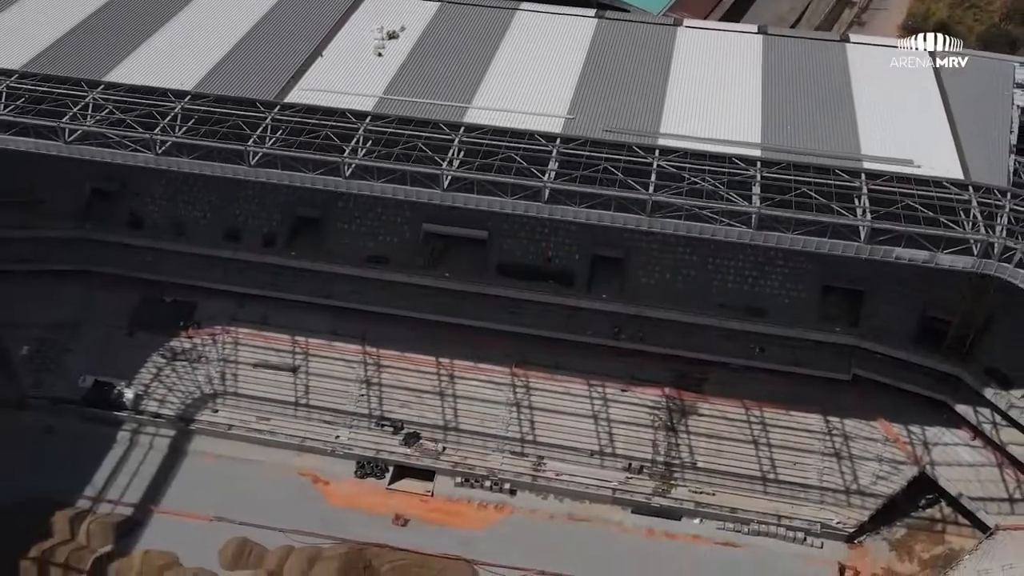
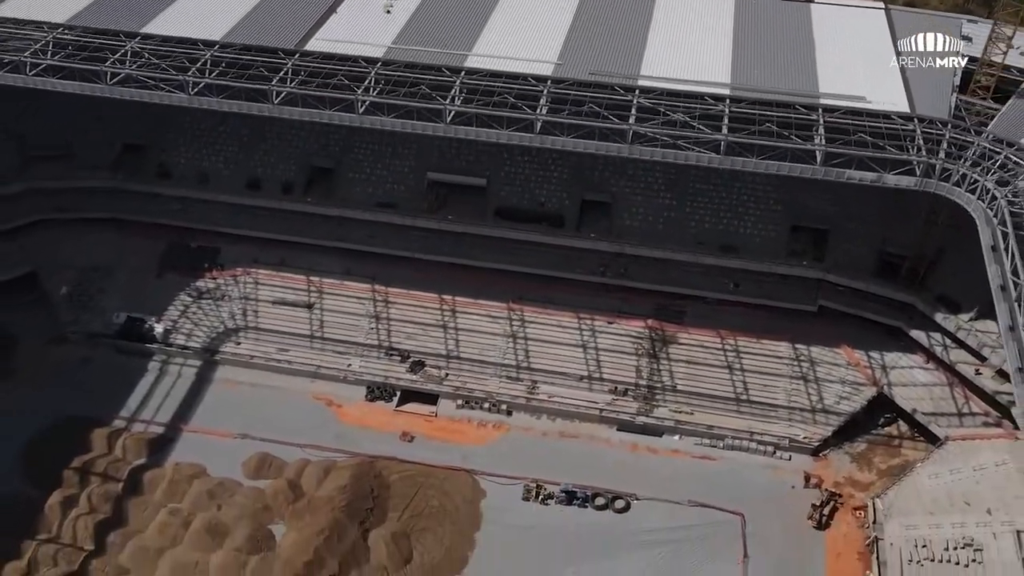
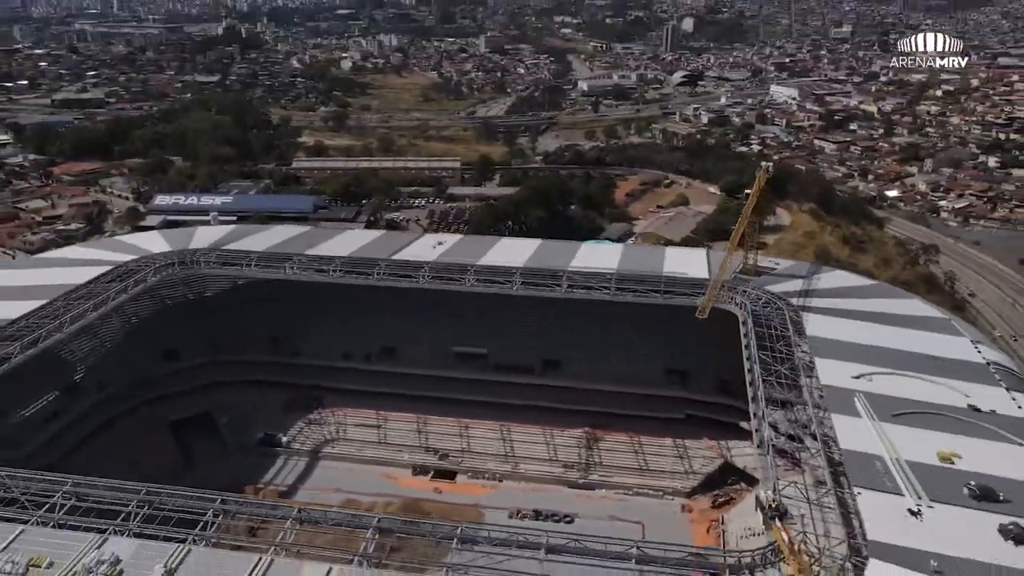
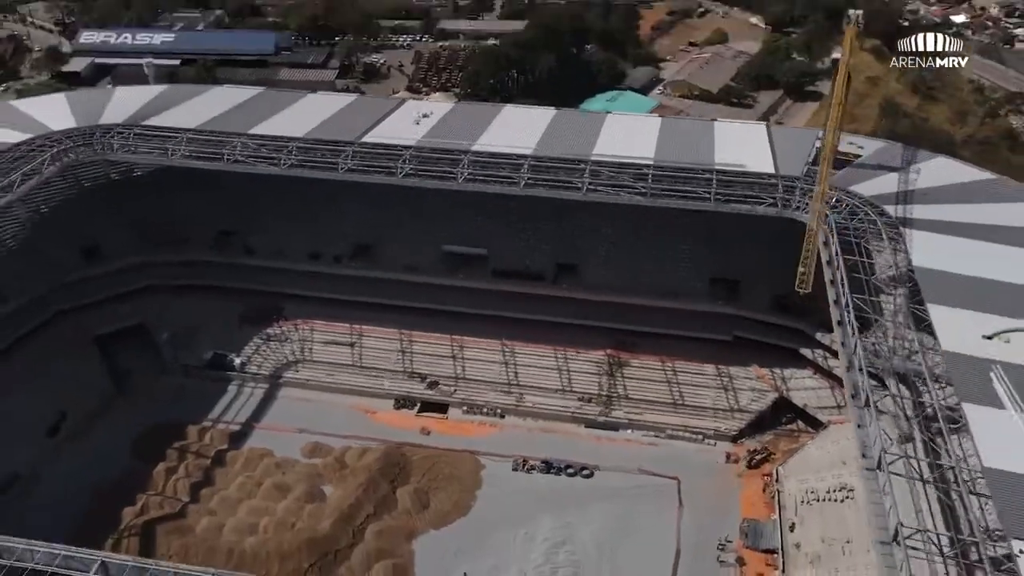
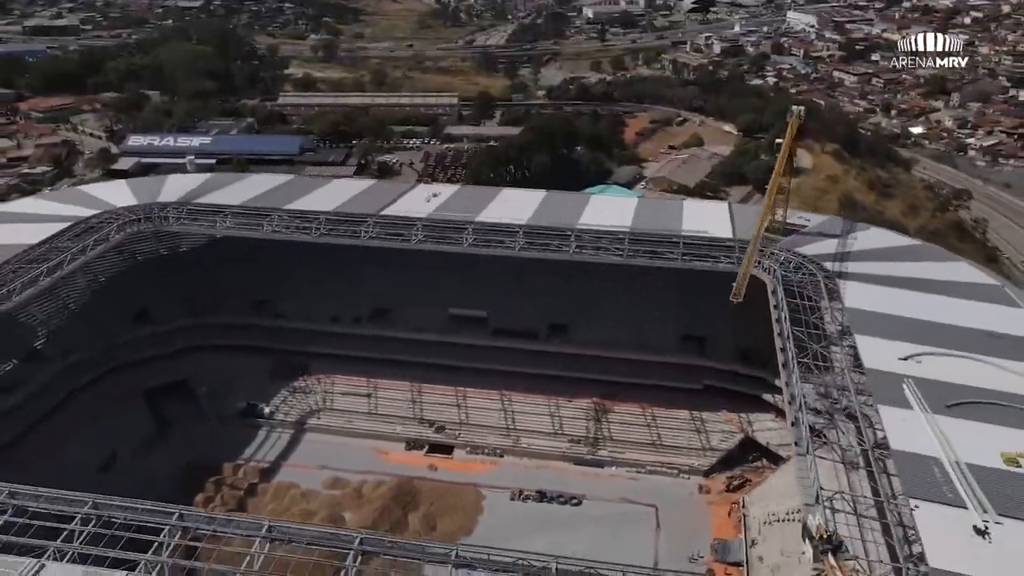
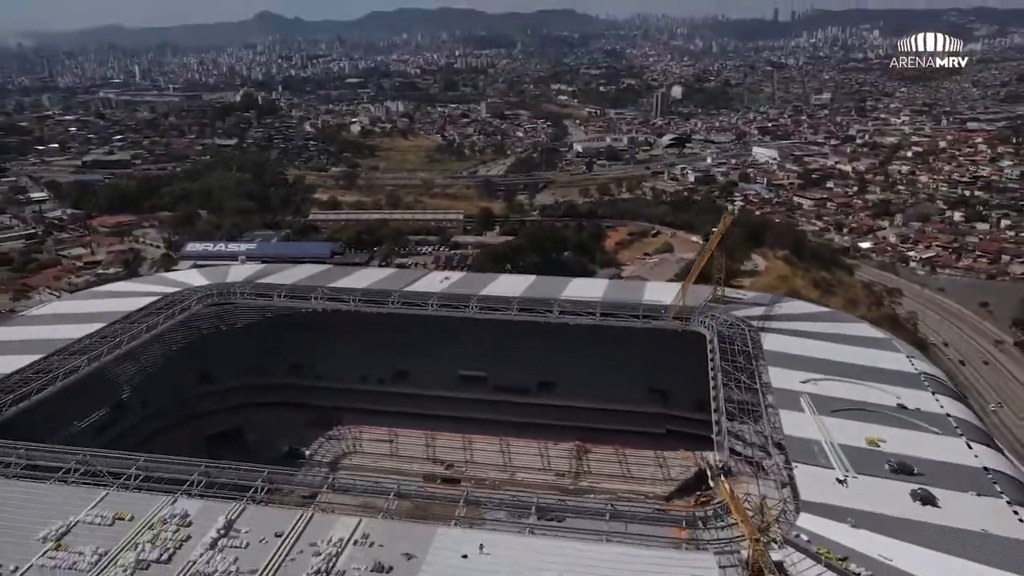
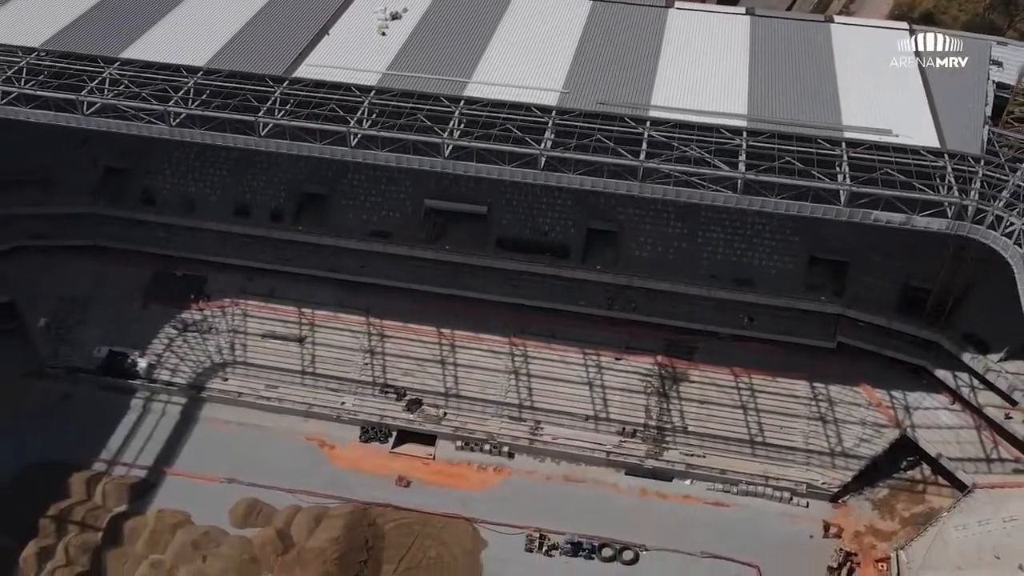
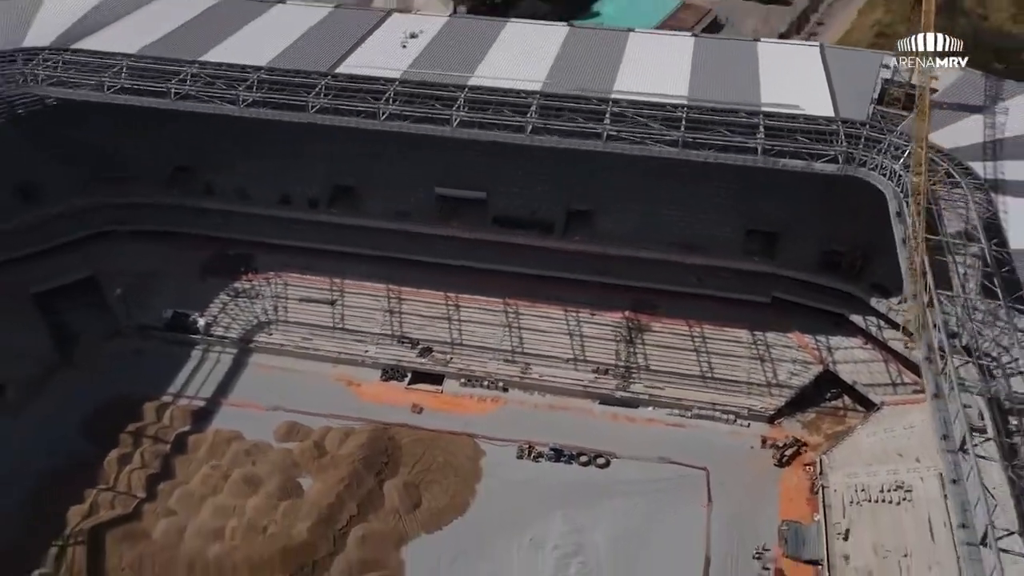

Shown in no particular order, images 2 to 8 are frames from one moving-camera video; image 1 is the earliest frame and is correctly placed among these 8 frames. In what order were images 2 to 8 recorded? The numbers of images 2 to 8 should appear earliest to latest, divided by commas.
7, 2, 8, 4, 5, 3, 6
